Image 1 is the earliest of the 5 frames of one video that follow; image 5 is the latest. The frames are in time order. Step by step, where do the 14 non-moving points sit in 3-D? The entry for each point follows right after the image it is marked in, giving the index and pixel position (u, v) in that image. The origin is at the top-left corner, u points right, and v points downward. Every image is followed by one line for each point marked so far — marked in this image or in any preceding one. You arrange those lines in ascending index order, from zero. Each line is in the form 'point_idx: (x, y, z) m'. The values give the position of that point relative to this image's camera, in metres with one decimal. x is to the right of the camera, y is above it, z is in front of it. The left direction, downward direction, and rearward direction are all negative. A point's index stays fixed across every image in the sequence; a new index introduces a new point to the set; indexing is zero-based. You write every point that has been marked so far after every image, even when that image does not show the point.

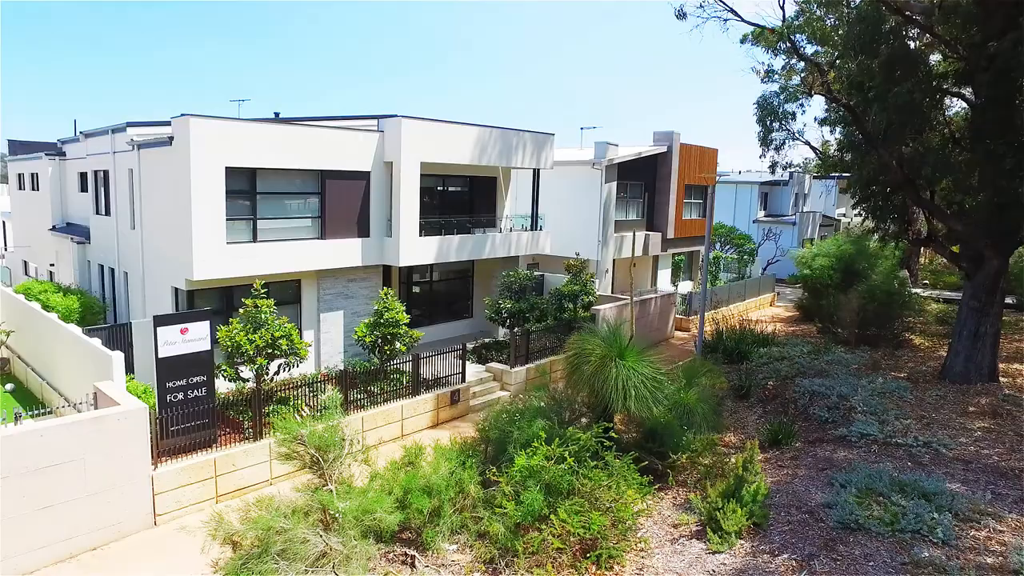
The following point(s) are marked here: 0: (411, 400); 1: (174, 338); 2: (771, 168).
0: (-1.9, -2.2, +12.7) m
1: (-5.3, -0.8, +10.0) m
2: (+7.3, +3.4, +18.4) m
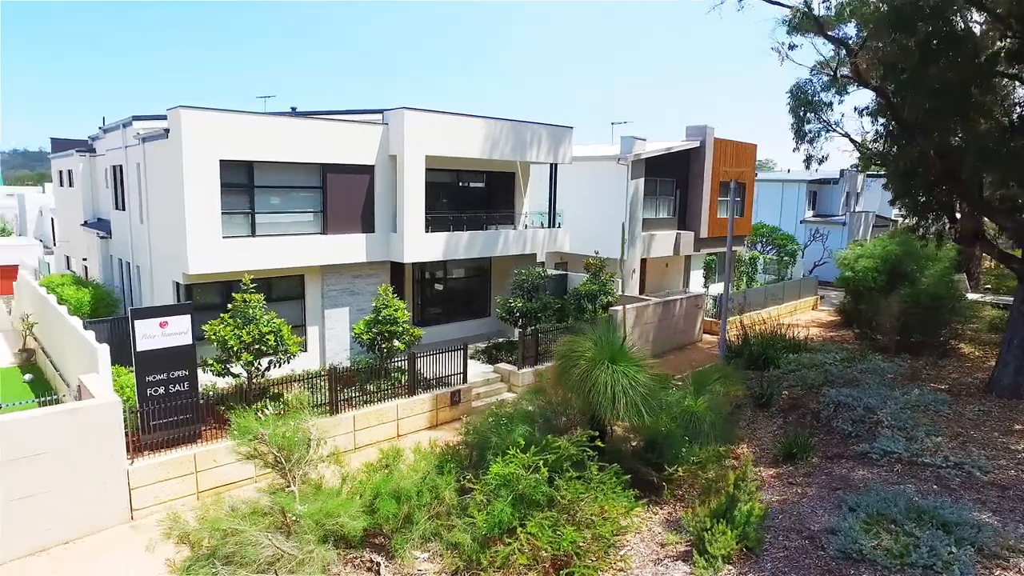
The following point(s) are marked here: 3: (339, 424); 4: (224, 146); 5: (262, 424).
0: (-2.0, -2.1, +12.3) m
1: (-5.5, -0.7, +9.9) m
2: (+7.8, +3.3, +17.2) m
3: (-3.0, -2.4, +11.4) m
4: (-5.5, +2.7, +12.2) m
5: (-3.3, -1.8, +8.4) m
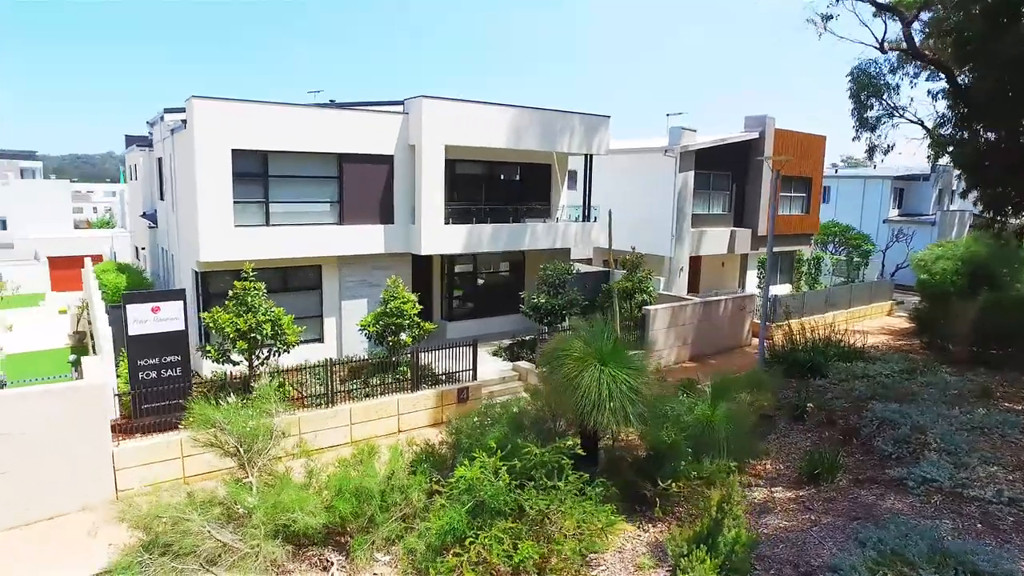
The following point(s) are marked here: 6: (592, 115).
0: (-1.9, -2.0, +12.0) m
1: (-5.7, -0.4, +10.0) m
2: (+8.5, +3.2, +15.5) m
3: (-3.0, -2.2, +11.1) m
4: (-5.2, +2.9, +12.3) m
5: (-3.7, -1.6, +8.2) m
6: (+2.0, +4.4, +16.6) m
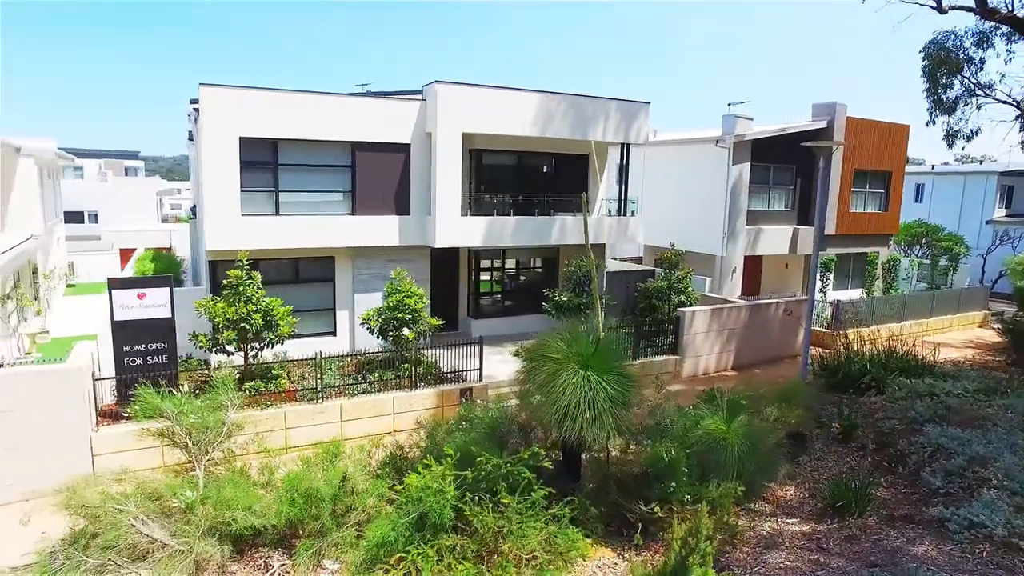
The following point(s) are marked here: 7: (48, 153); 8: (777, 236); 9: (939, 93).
0: (-1.8, -1.8, +11.4) m
1: (-5.8, -0.2, +10.0) m
2: (+9.0, +3.1, +13.5) m
3: (-3.1, -2.0, +10.7) m
4: (-5.0, +3.1, +12.2) m
5: (-4.2, -1.4, +7.9) m
6: (+2.8, +4.4, +15.5) m
7: (-13.8, +4.0, +19.4) m
8: (+7.4, +1.5, +18.3) m
9: (+8.8, +4.0, +13.3) m
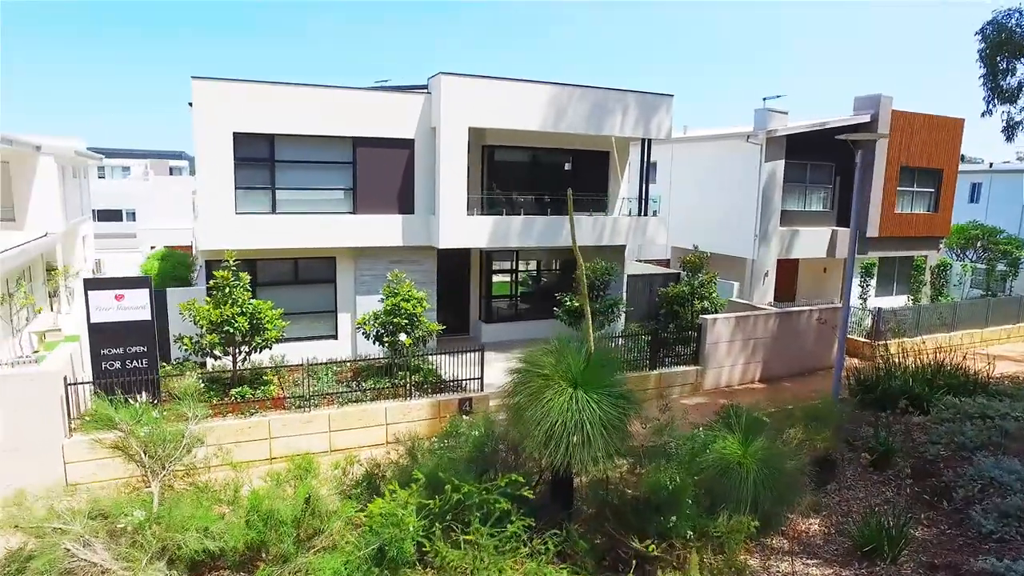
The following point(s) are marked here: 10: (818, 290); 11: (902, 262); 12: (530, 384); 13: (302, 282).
0: (-1.8, -1.9, +10.7) m
1: (-5.9, -0.2, +9.5) m
2: (+9.2, +2.9, +12.2) m
3: (-3.2, -2.1, +10.1) m
4: (-4.9, +3.1, +11.7) m
5: (-4.4, -1.4, +7.4) m
6: (+3.1, +4.3, +14.5) m
7: (-13.3, +4.1, +19.4) m
8: (+7.9, +1.3, +17.0) m
9: (+8.9, +3.8, +12.0) m
10: (+8.9, -0.1, +19.0) m
11: (+11.5, +0.7, +19.1) m
12: (+0.2, -1.1, +7.4) m
13: (-4.2, +0.1, +13.0) m
